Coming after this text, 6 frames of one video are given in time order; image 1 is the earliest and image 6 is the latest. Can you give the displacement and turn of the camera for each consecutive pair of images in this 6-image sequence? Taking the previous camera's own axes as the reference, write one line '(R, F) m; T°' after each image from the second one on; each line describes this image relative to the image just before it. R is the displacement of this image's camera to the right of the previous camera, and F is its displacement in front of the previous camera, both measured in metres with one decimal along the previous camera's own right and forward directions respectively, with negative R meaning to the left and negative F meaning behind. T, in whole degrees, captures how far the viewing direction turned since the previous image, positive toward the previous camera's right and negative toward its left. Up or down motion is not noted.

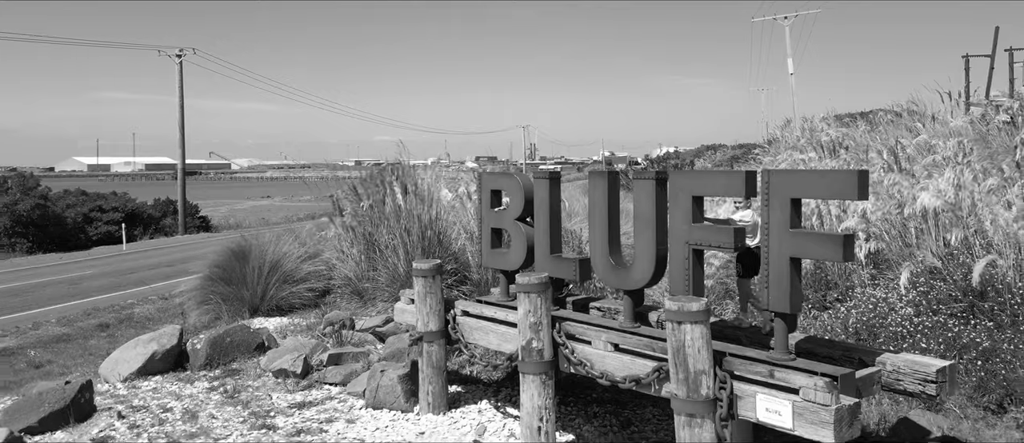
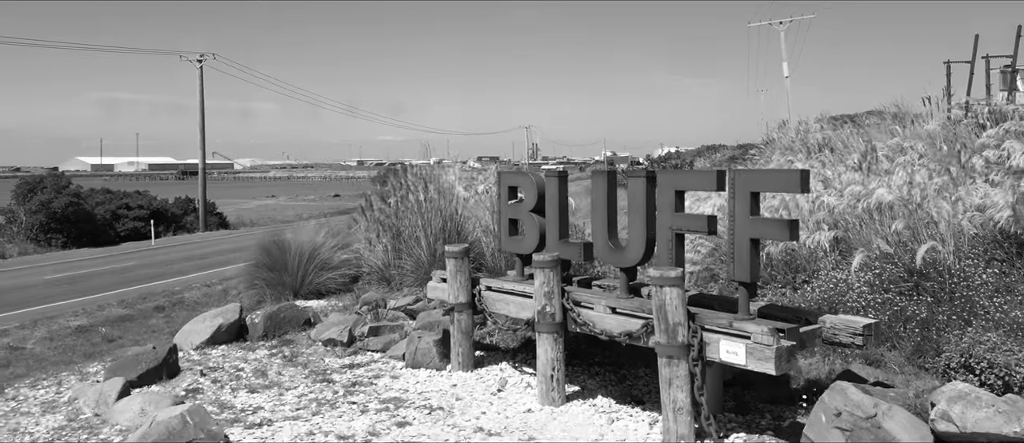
(-0.1, -1.4) m; 0°
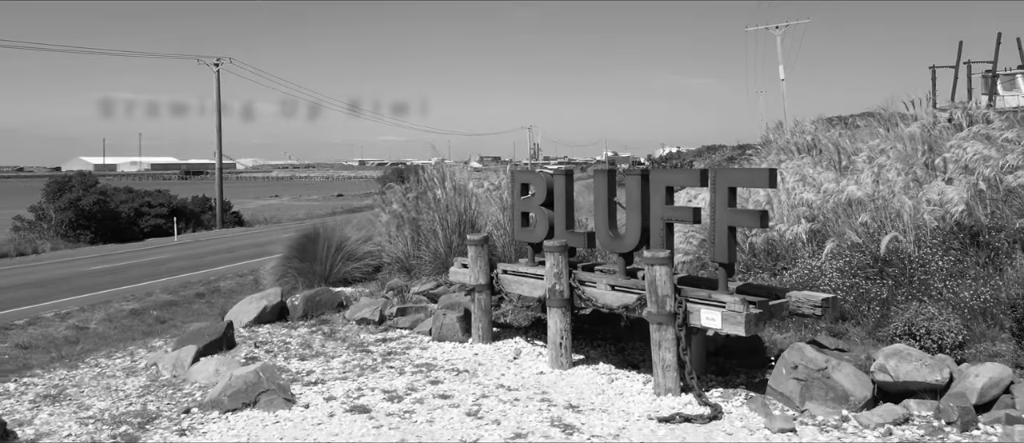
(-0.1, -1.2) m; 0°
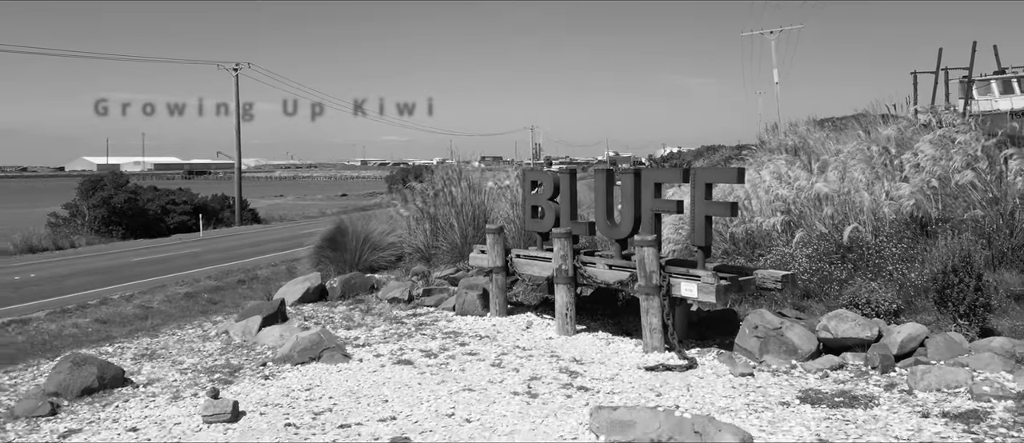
(-0.2, -1.6) m; 0°
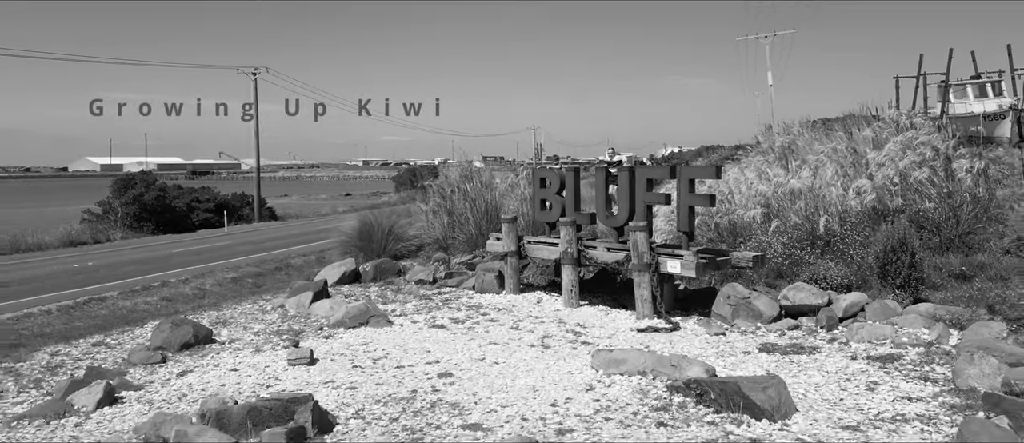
(-0.2, -1.7) m; 0°
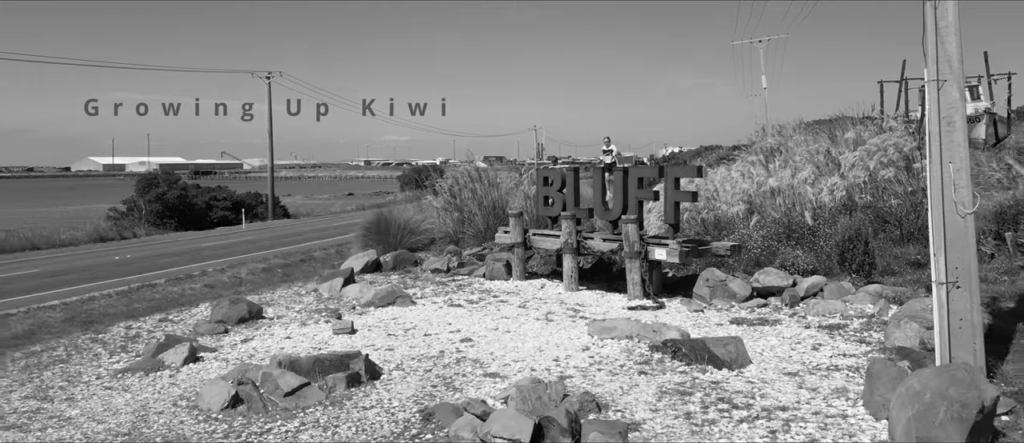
(-0.1, -1.5) m; 0°
